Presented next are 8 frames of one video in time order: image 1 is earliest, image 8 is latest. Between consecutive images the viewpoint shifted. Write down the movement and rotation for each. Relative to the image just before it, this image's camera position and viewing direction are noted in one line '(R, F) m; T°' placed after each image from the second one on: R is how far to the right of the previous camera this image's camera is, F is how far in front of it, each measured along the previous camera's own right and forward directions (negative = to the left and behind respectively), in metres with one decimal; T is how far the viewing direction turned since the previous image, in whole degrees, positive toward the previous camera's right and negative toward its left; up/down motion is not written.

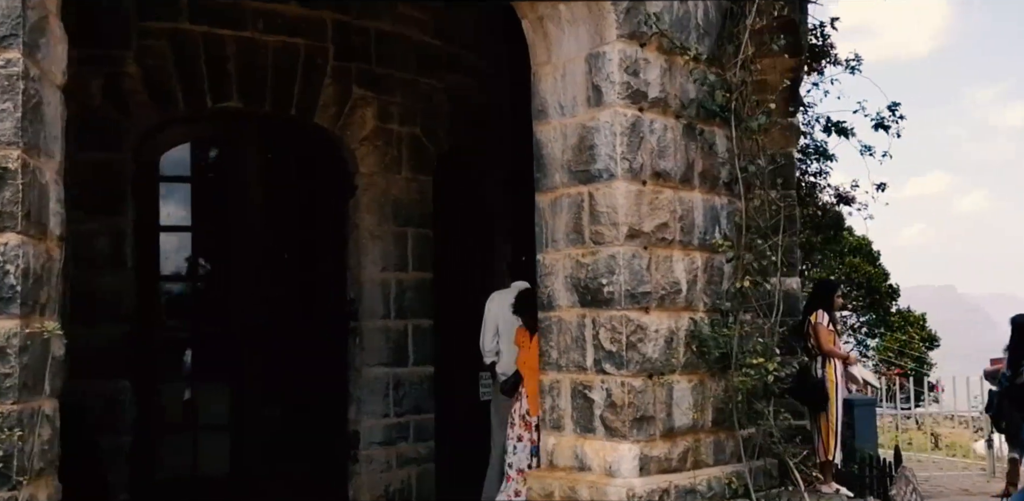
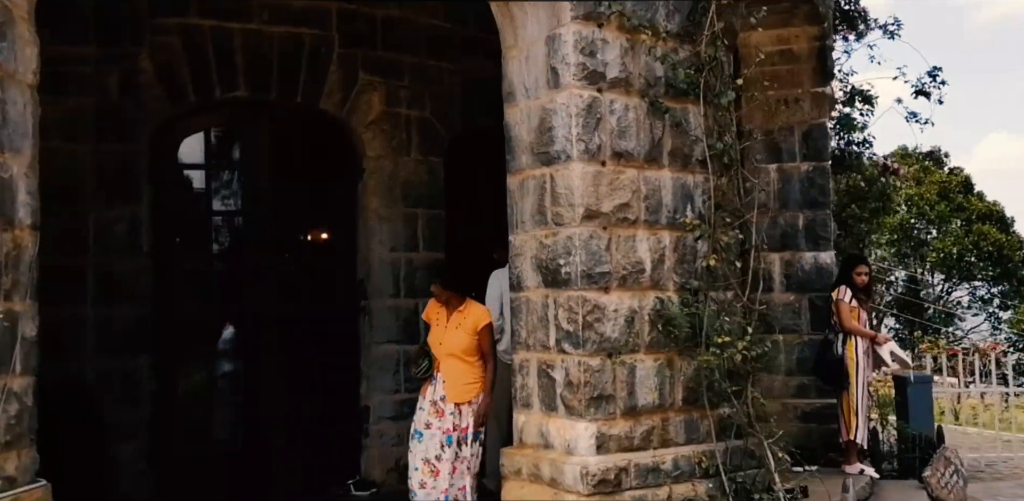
(+0.7, 0.0) m; -7°
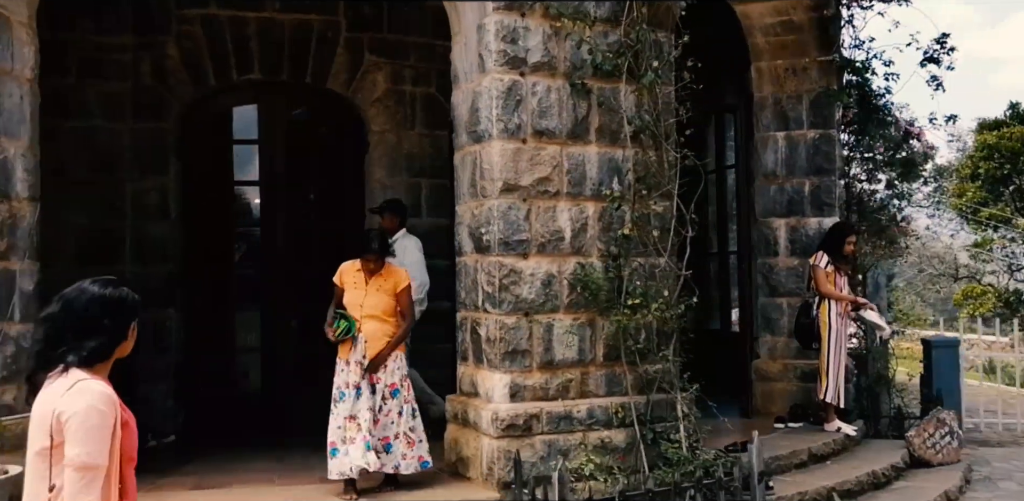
(+1.0, -0.4) m; -8°
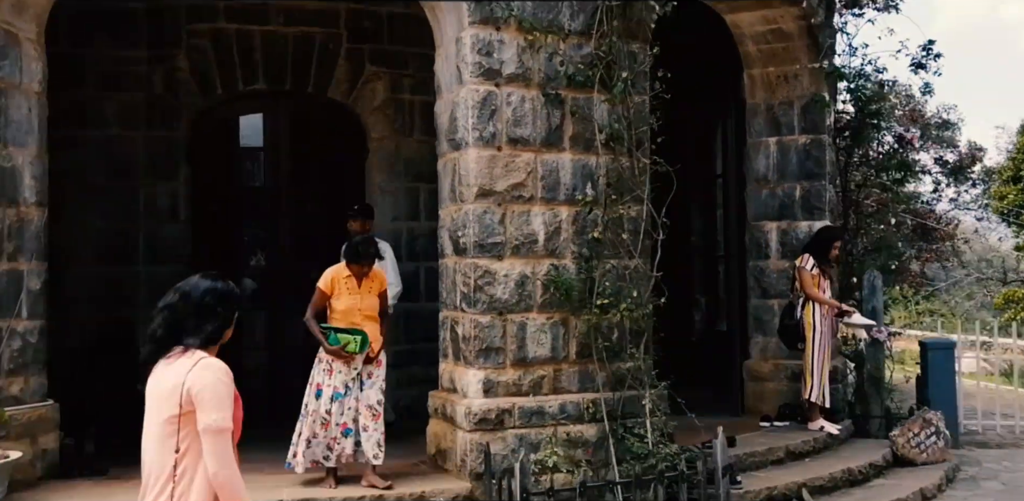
(+0.3, -0.2) m; -2°
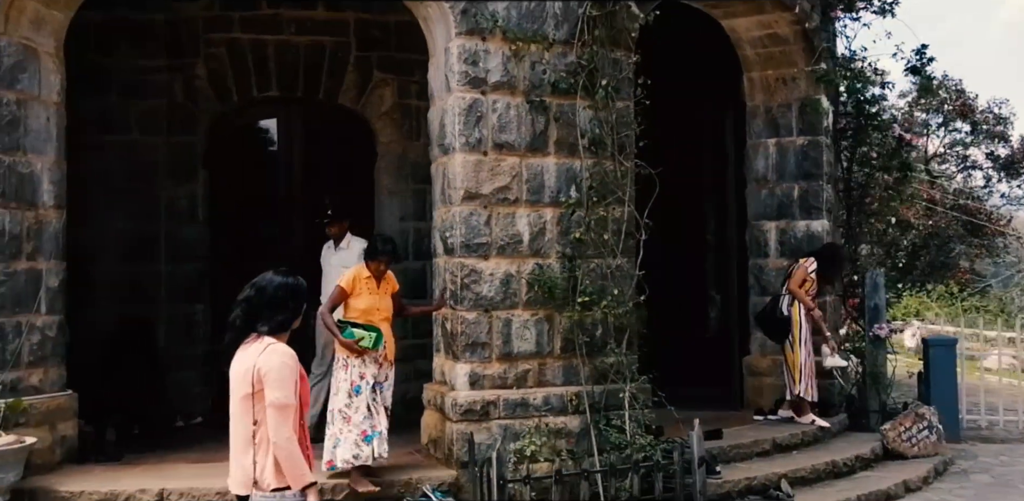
(+0.3, -0.2) m; -2°
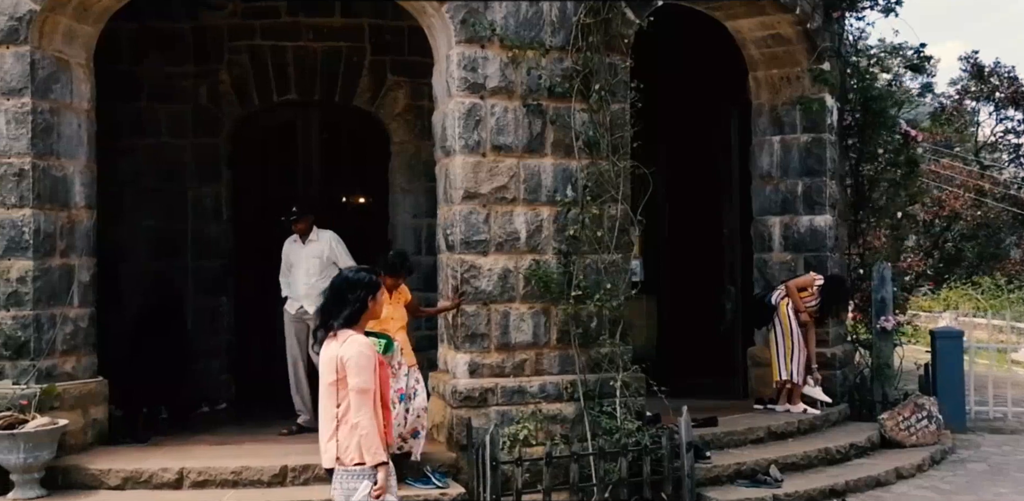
(+0.2, -0.3) m; -2°
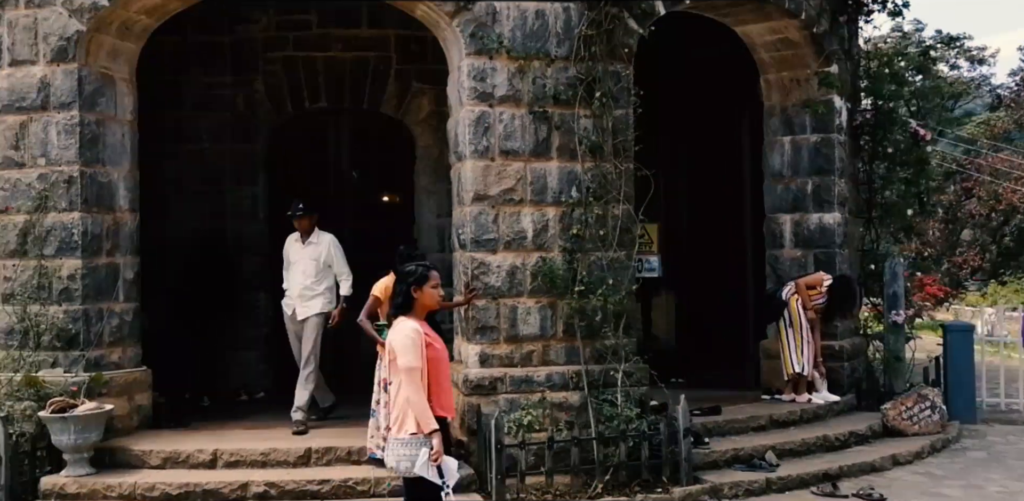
(+0.2, -0.4) m; -3°
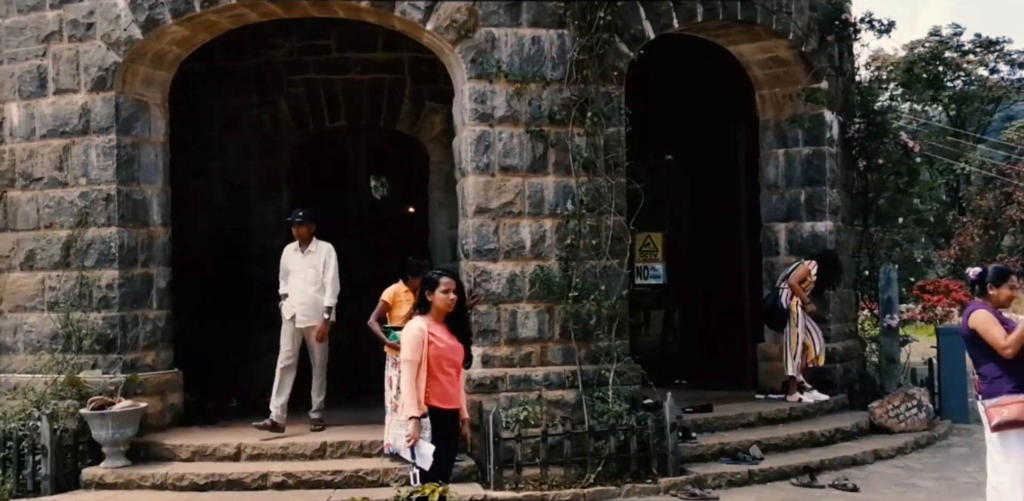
(+0.2, -0.5) m; -2°
